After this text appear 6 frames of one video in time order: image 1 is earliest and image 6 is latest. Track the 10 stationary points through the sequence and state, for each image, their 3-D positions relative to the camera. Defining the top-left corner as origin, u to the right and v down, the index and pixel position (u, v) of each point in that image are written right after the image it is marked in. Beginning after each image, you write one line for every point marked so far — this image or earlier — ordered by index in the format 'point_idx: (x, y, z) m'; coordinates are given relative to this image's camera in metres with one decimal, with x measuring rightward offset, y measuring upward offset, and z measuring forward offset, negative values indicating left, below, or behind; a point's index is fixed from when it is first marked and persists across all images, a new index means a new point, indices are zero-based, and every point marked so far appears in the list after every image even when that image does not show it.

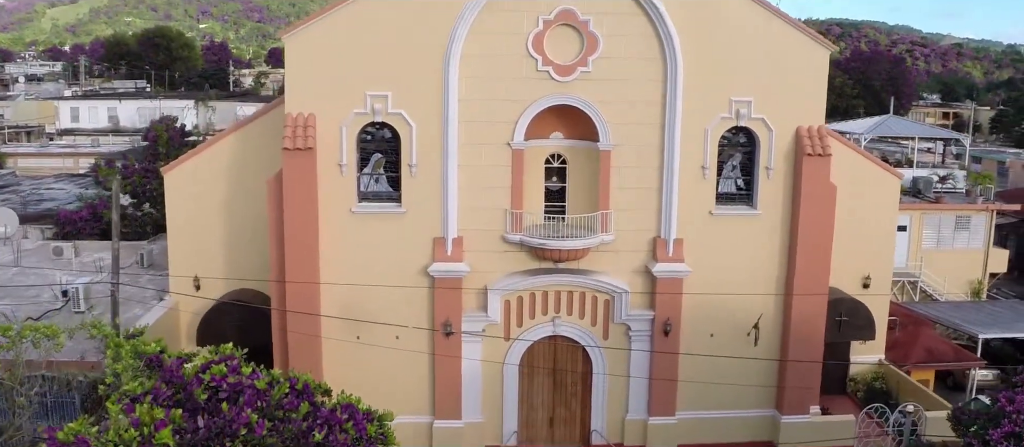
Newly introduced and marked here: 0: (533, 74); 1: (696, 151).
0: (+0.4, +2.9, +12.8) m
1: (+3.6, +1.4, +13.1) m
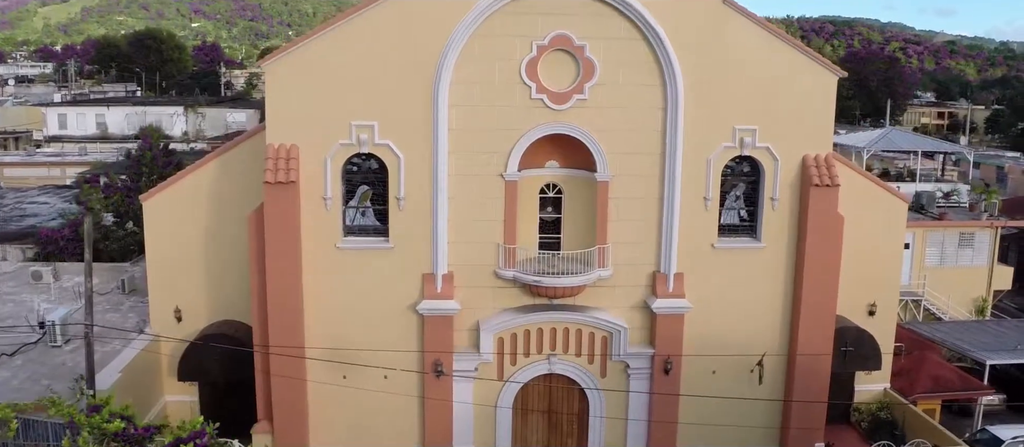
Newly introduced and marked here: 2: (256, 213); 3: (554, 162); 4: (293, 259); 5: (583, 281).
0: (+0.3, +2.2, +12.2) m
1: (+3.5, +0.8, +12.5) m
2: (-4.6, +0.2, +12.0) m
3: (+0.8, +1.2, +12.8) m
4: (-3.9, -0.6, +12.0) m
5: (+1.3, -1.0, +12.2) m
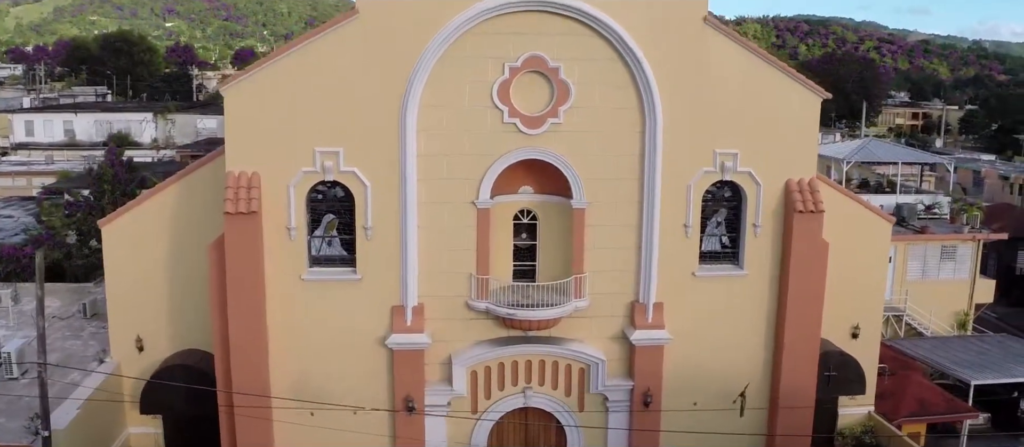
0: (-0.2, +1.7, +11.6) m
1: (+3.0, +0.3, +12.1) m
2: (-5.1, -0.3, +11.3) m
3: (+0.3, +0.7, +12.3) m
4: (-4.4, -1.2, +11.3) m
5: (+0.8, -1.6, +11.7) m
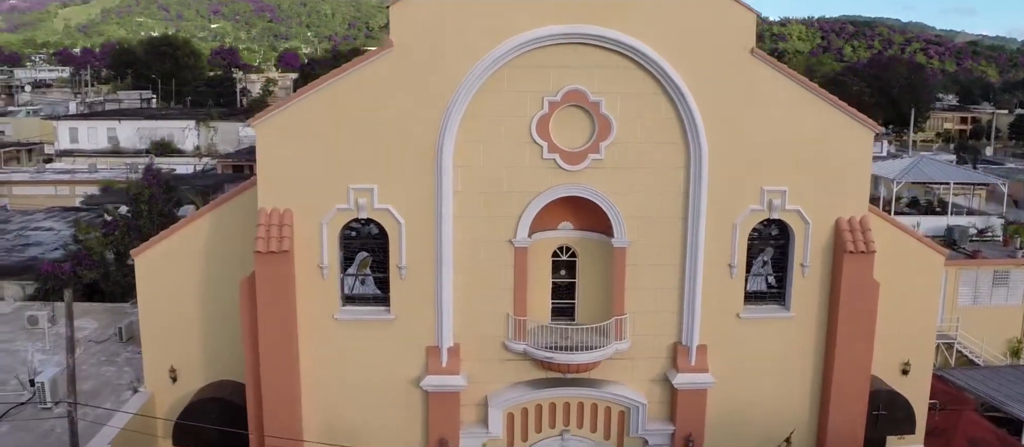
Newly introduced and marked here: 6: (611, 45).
0: (+0.4, +1.0, +11.3) m
1: (+3.7, -0.4, +11.6) m
2: (-4.4, -1.0, +11.2) m
3: (+1.0, 0.0, +11.9) m
4: (-3.8, -1.8, +11.2) m
5: (+1.5, -2.2, +11.3) m
6: (+1.6, +2.9, +10.9) m
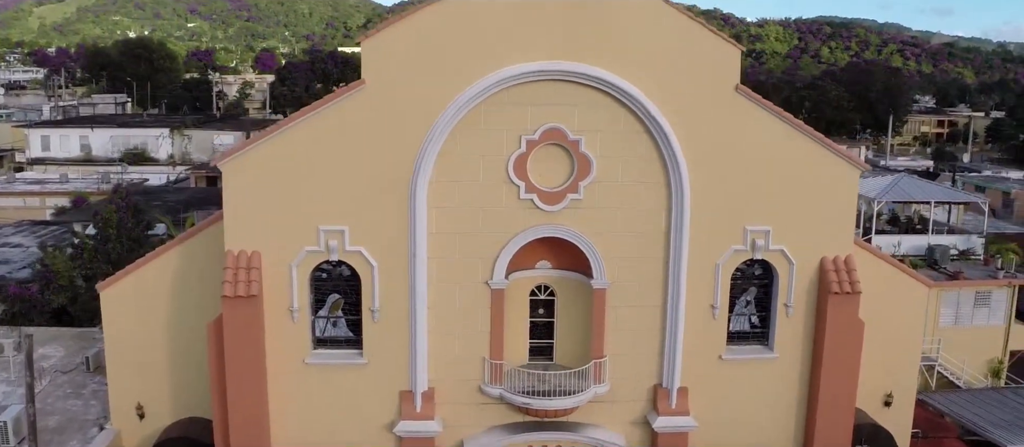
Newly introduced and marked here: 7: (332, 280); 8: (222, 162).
0: (+0.1, +0.3, +11.0) m
1: (+3.3, -1.1, +11.4) m
2: (-4.8, -1.7, +10.7) m
3: (+0.6, -0.7, +11.6) m
4: (-4.1, -2.5, +10.7) m
5: (+1.1, -2.9, +11.0) m
6: (+1.3, +2.3, +10.6) m
7: (-3.0, -0.9, +11.2) m
8: (-4.5, +1.0, +10.4) m
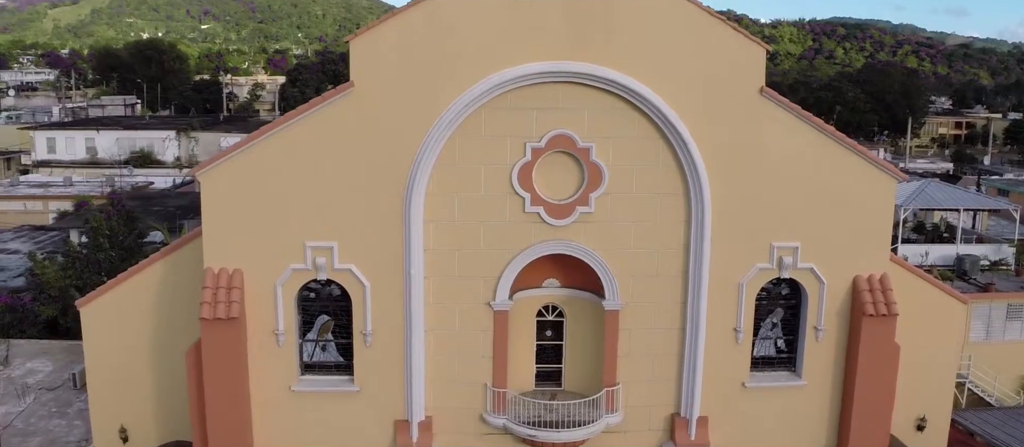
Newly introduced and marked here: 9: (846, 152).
0: (+0.1, +0.1, +10.1) m
1: (+3.3, -1.3, +10.4) m
2: (-4.8, -1.9, +9.9) m
3: (+0.7, -0.9, +10.7) m
4: (-4.1, -2.7, +9.9) m
5: (+1.1, -3.2, +10.1) m
6: (+1.3, +2.0, +9.7) m
7: (-2.9, -1.2, +10.3) m
8: (-4.5, +0.7, +9.6) m
9: (+5.1, +1.1, +10.2) m
